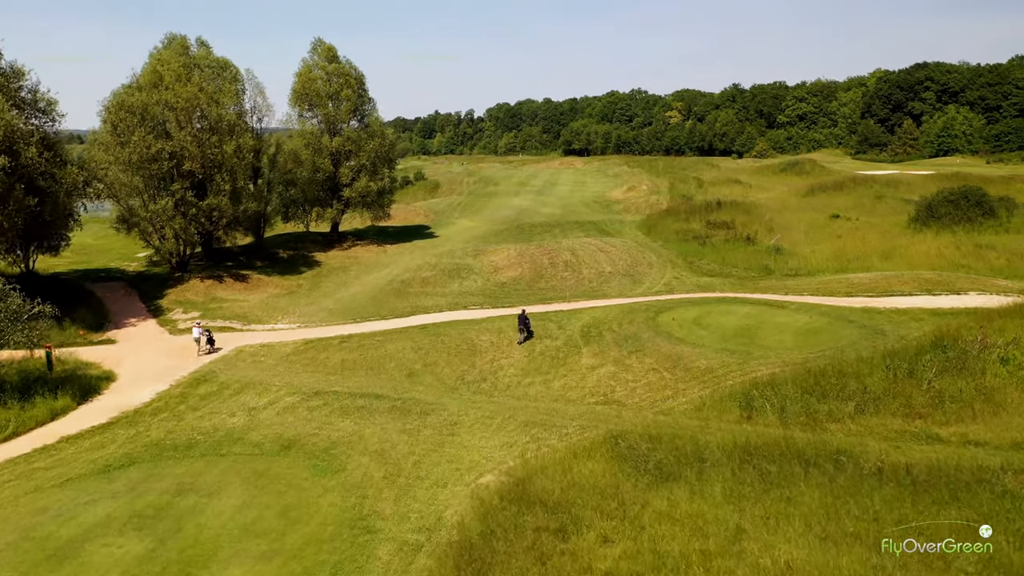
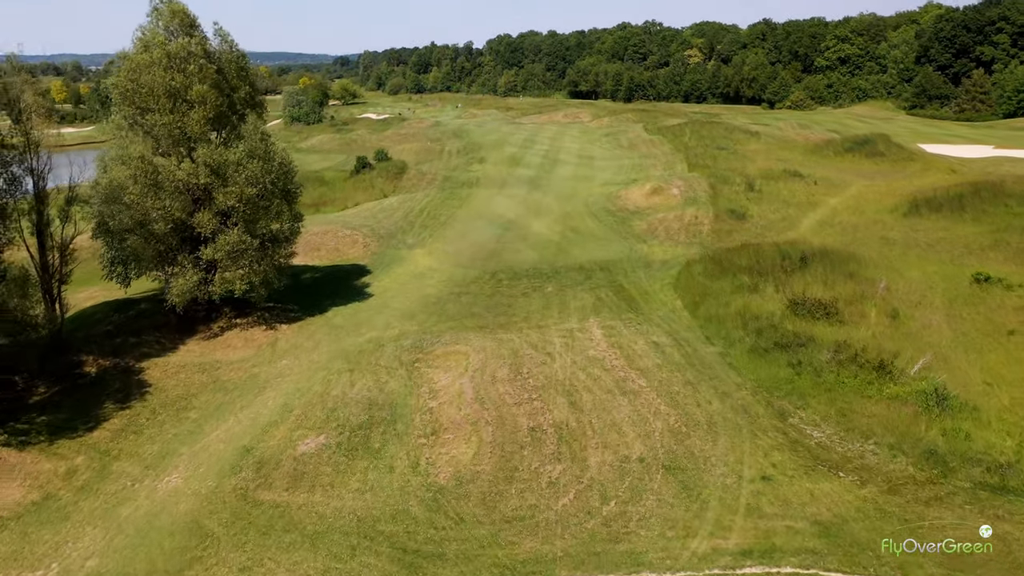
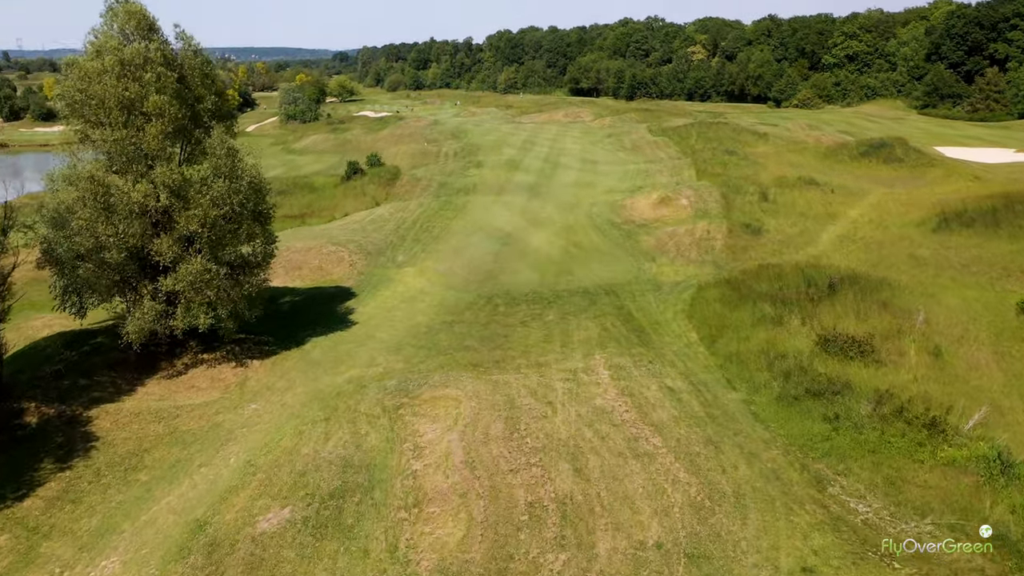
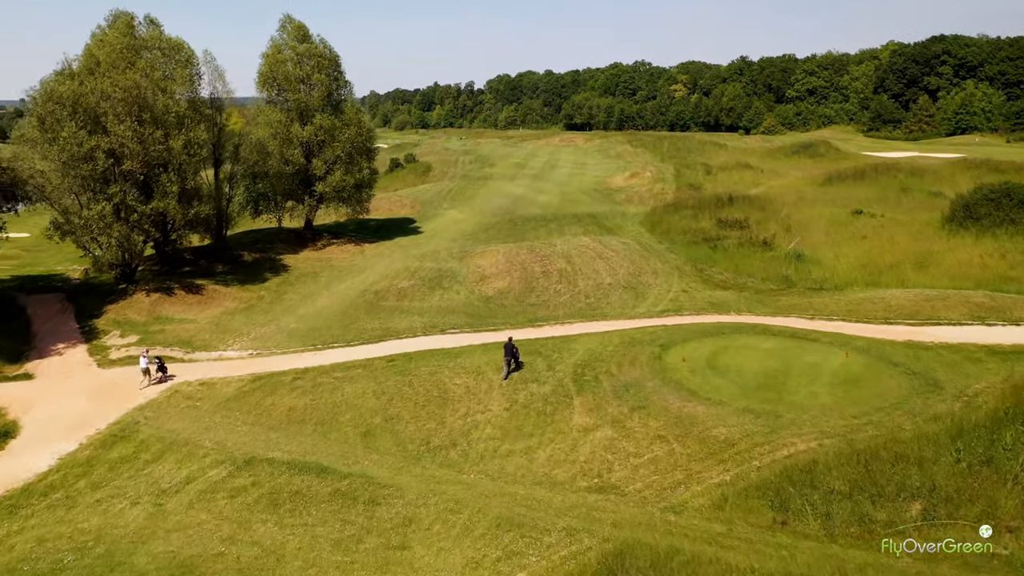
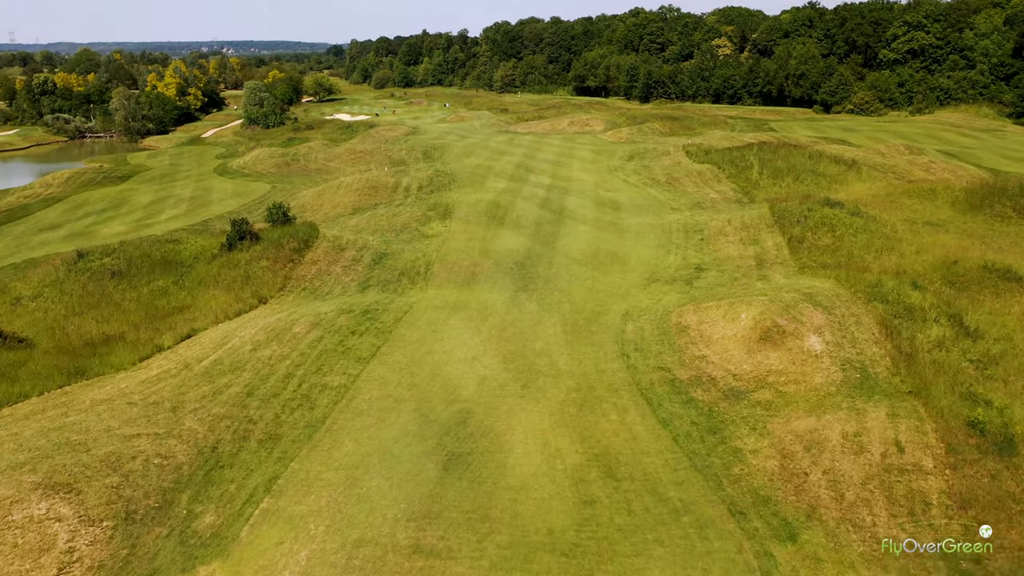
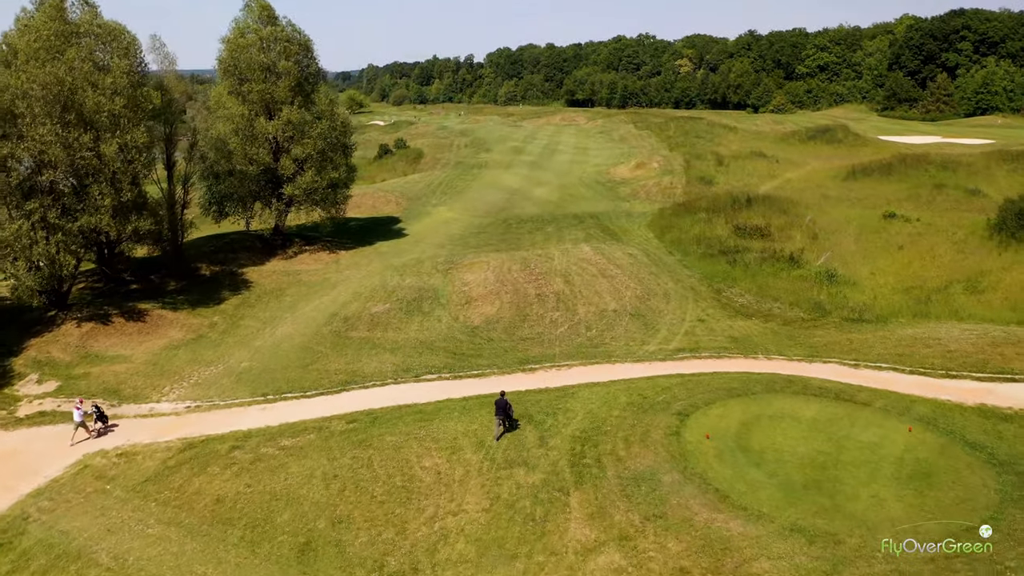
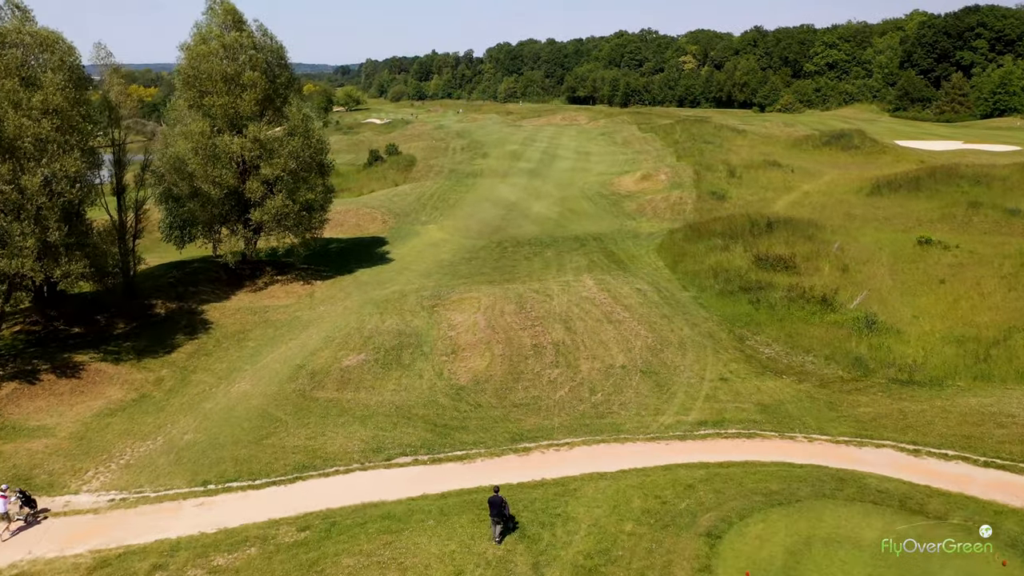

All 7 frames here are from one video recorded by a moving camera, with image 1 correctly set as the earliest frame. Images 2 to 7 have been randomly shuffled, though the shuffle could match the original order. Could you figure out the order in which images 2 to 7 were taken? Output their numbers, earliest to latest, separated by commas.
4, 6, 7, 2, 3, 5
